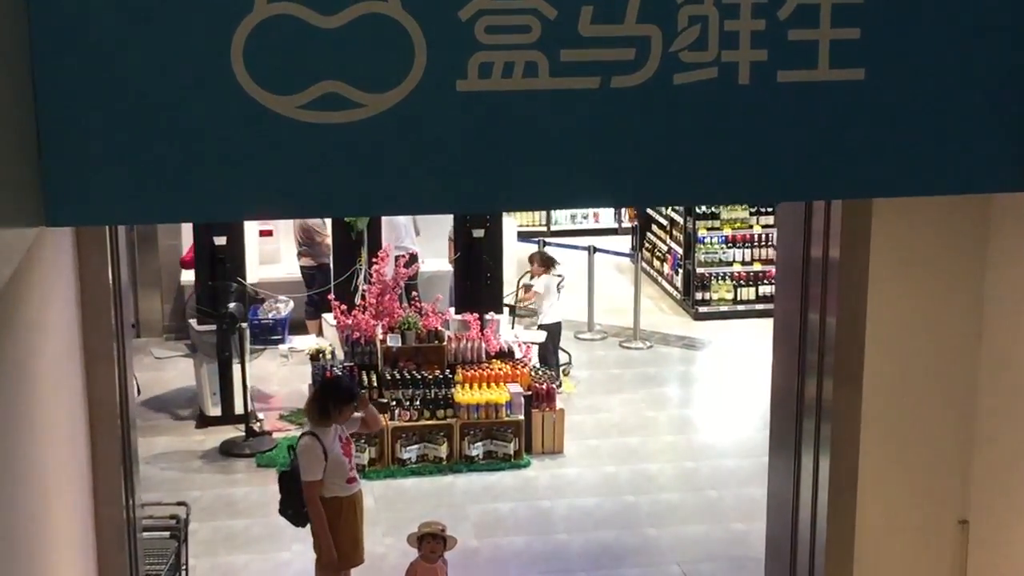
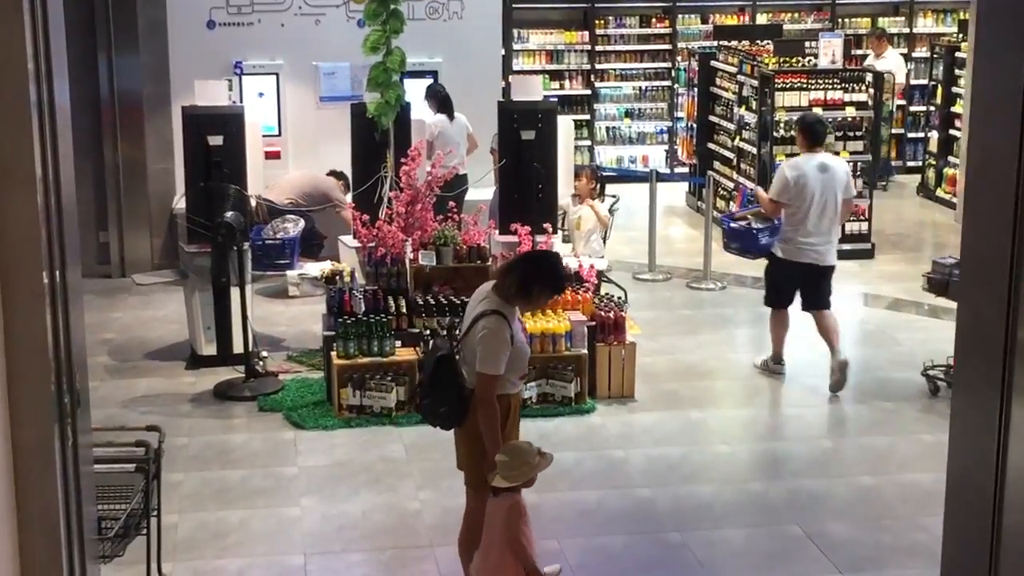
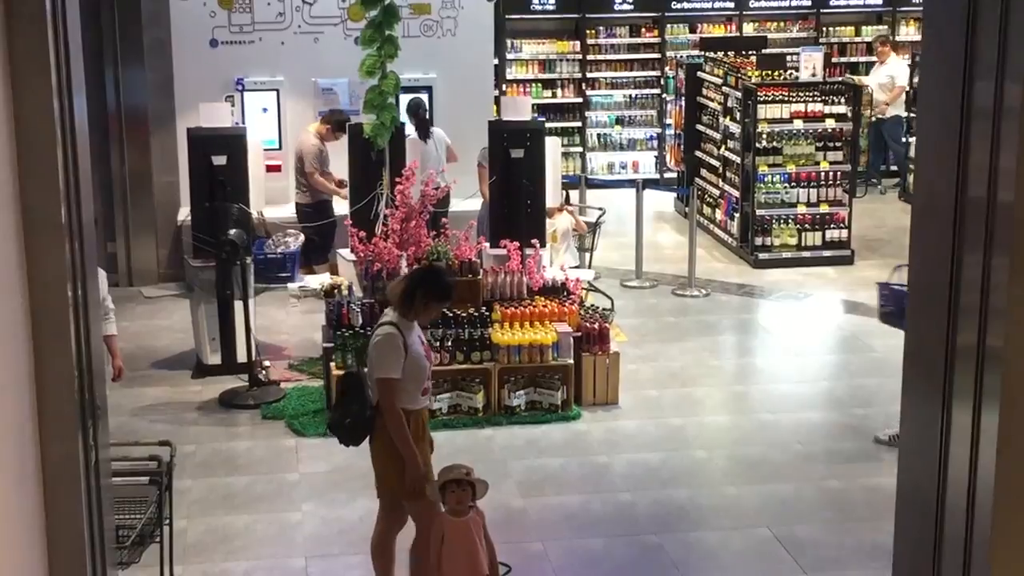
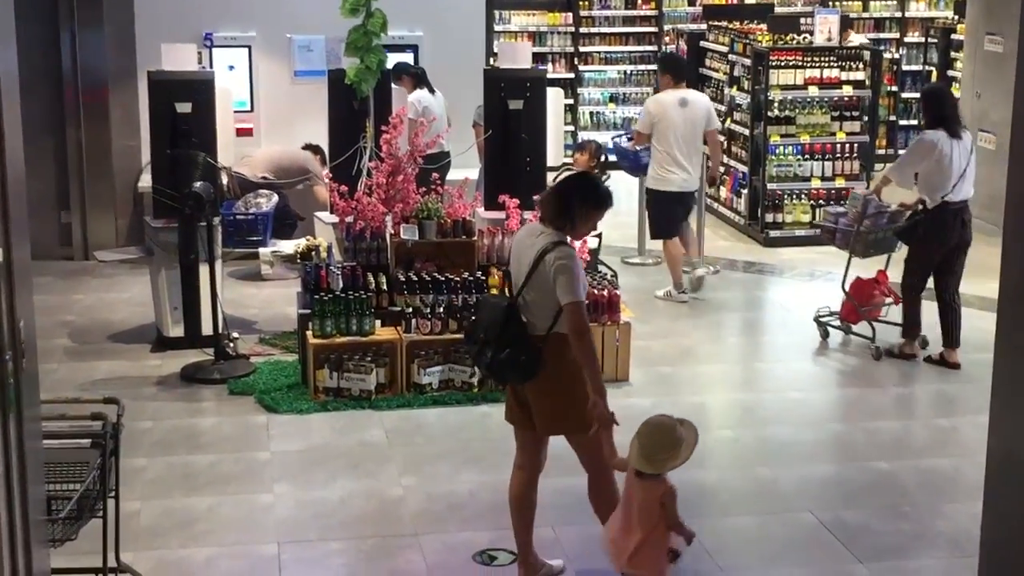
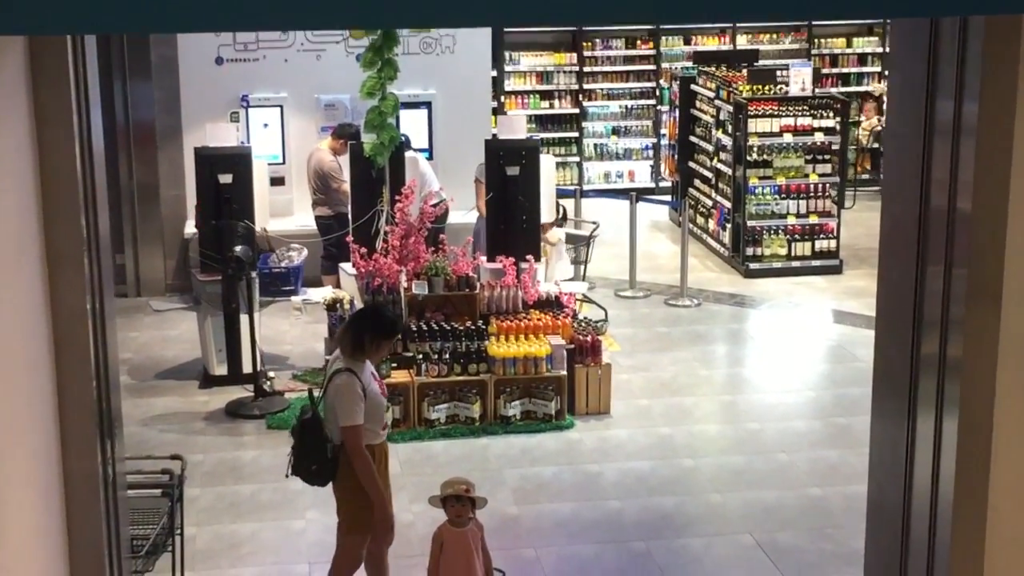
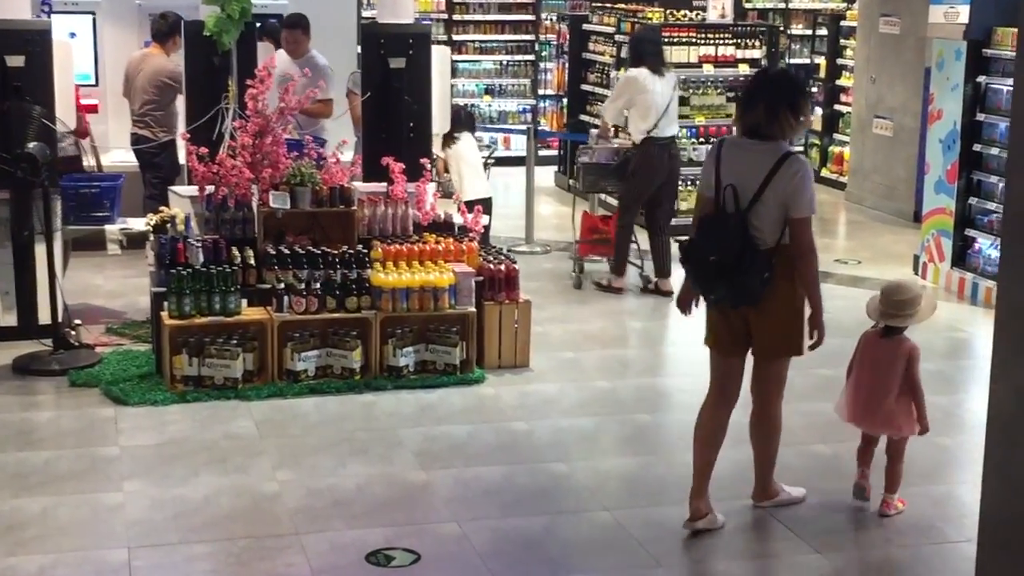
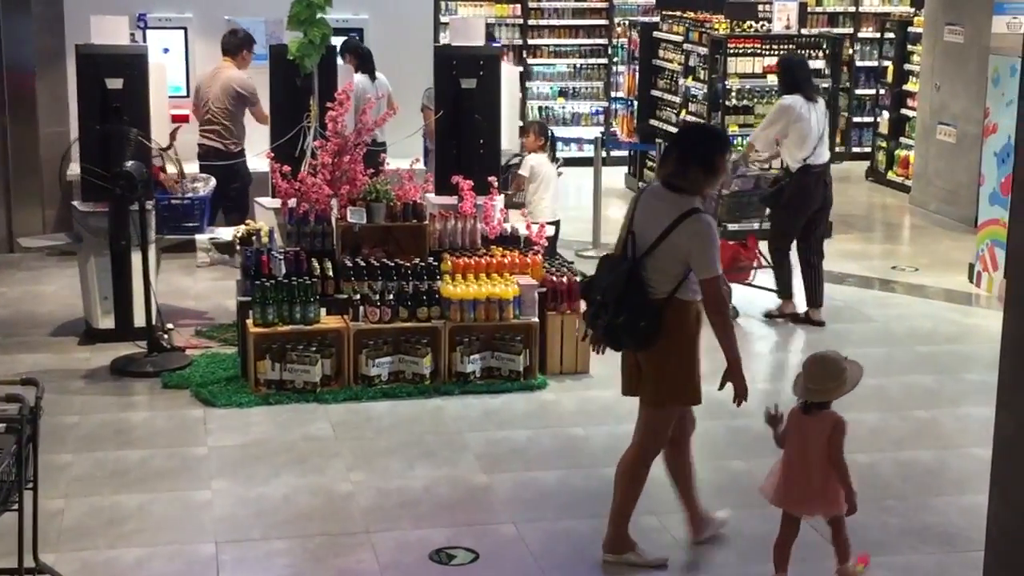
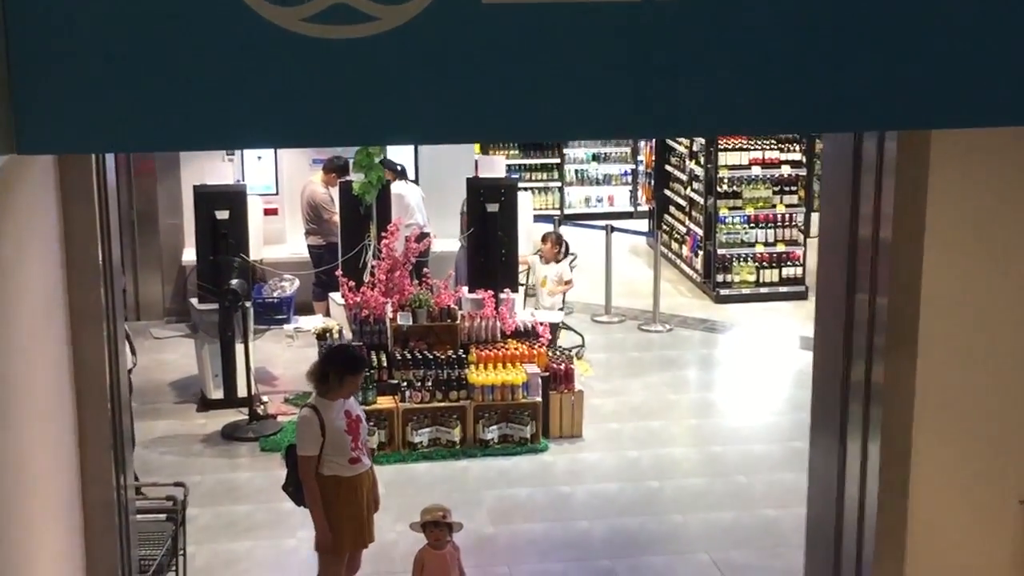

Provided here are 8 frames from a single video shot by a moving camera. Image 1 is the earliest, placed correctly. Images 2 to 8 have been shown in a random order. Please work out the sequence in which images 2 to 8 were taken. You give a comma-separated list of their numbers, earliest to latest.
8, 5, 3, 2, 4, 7, 6
